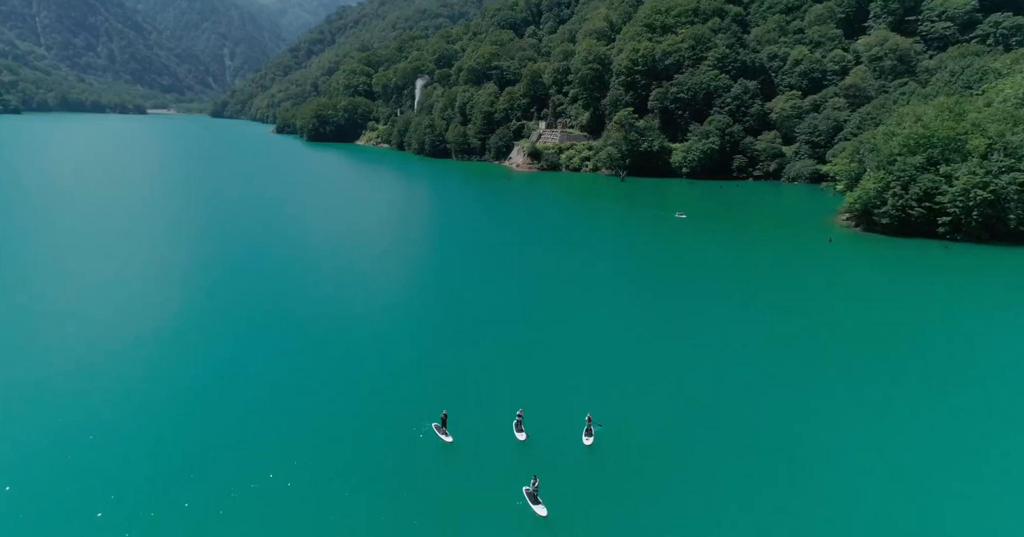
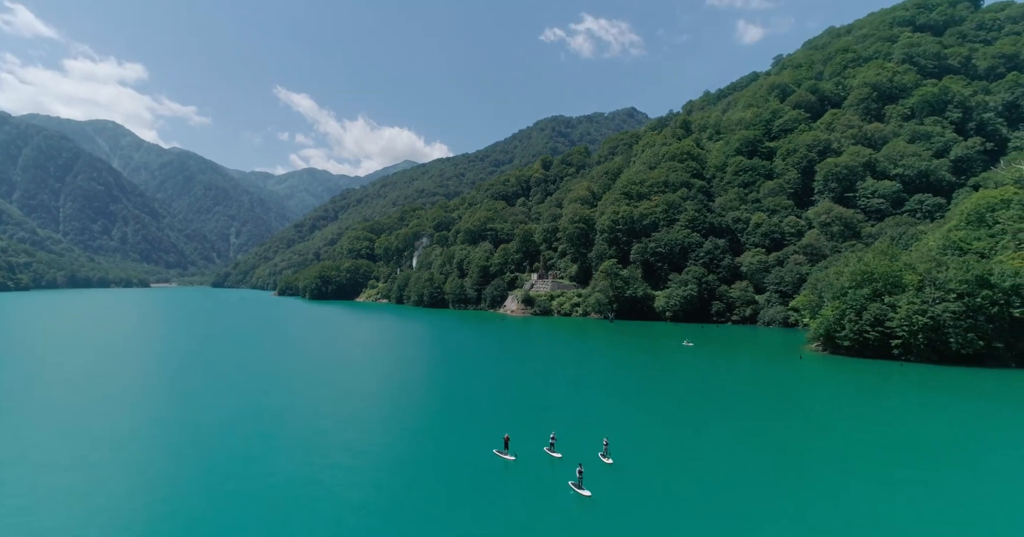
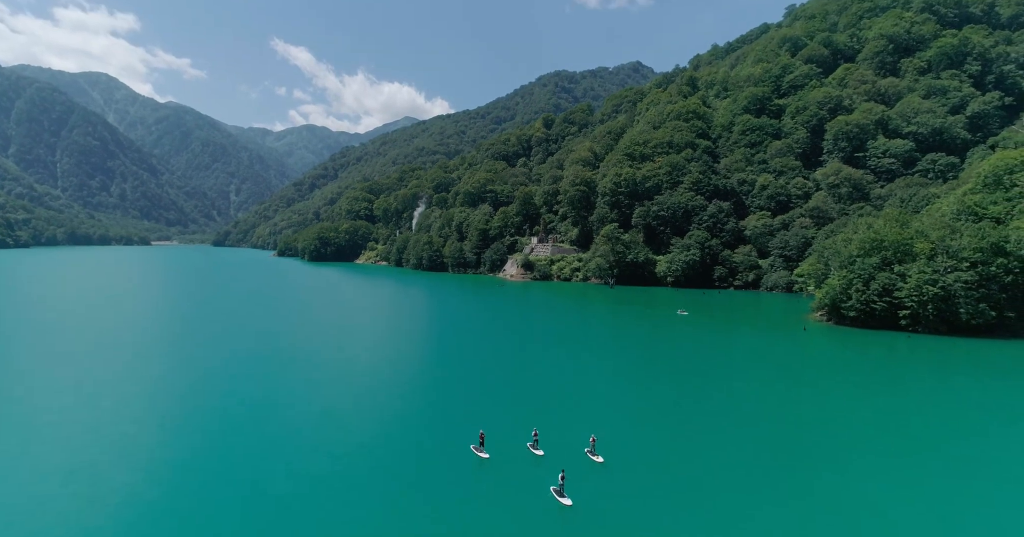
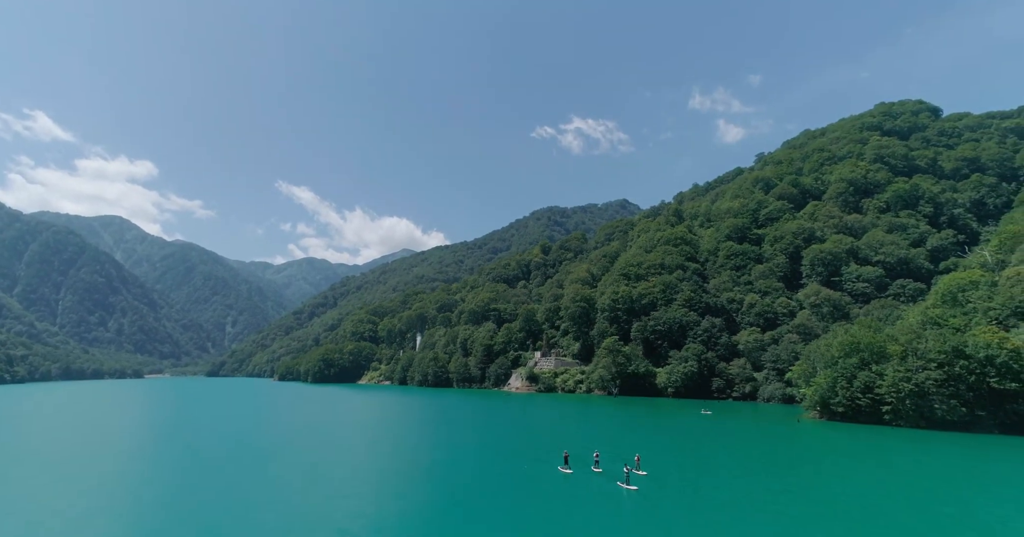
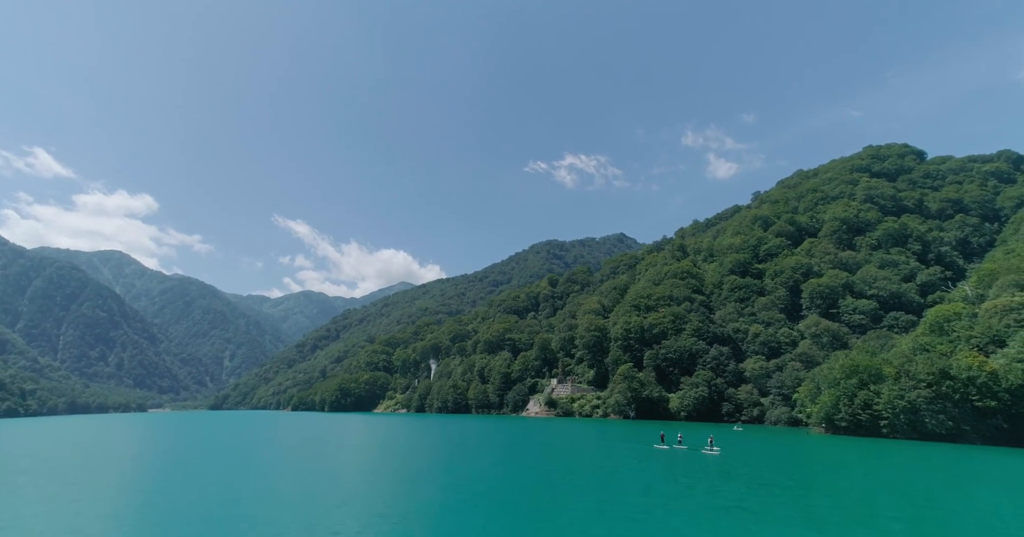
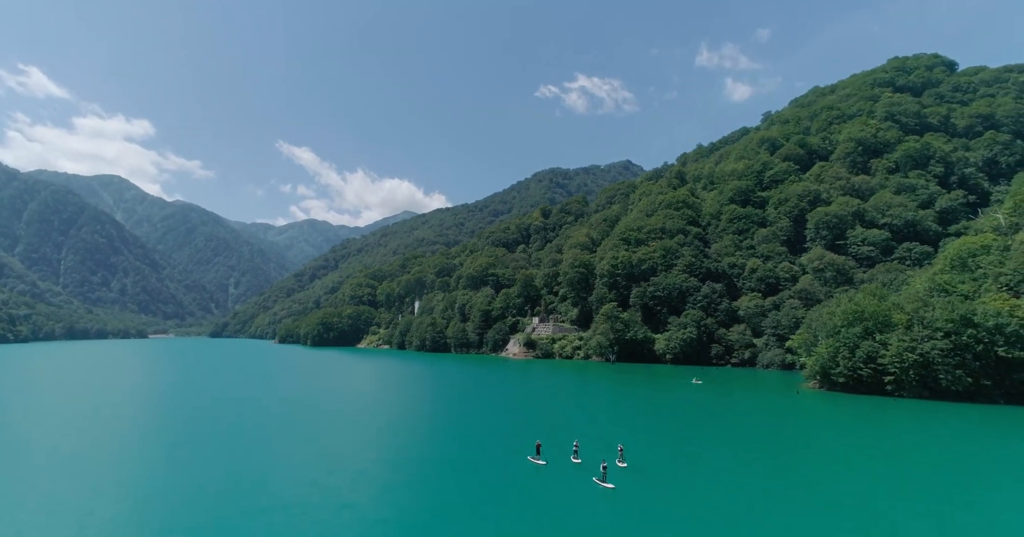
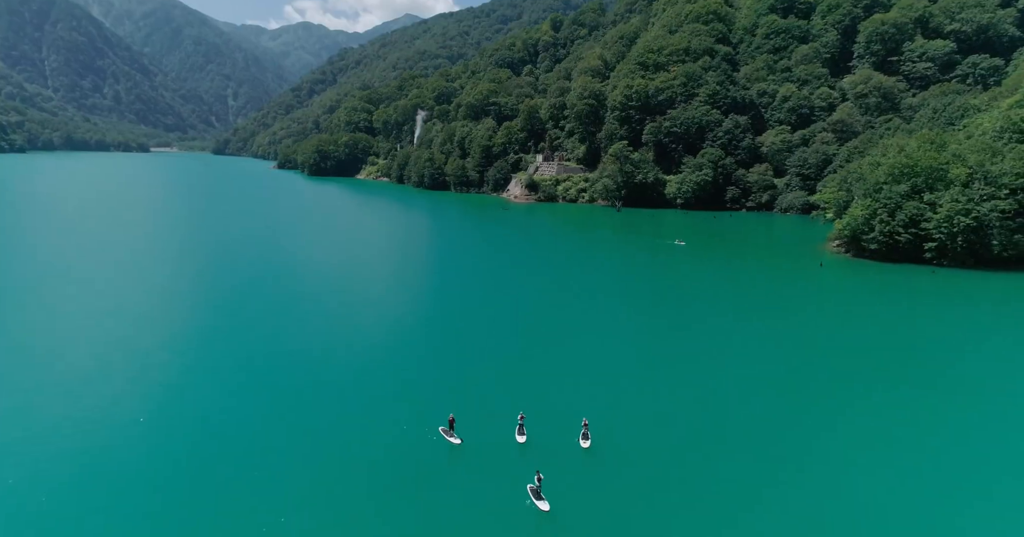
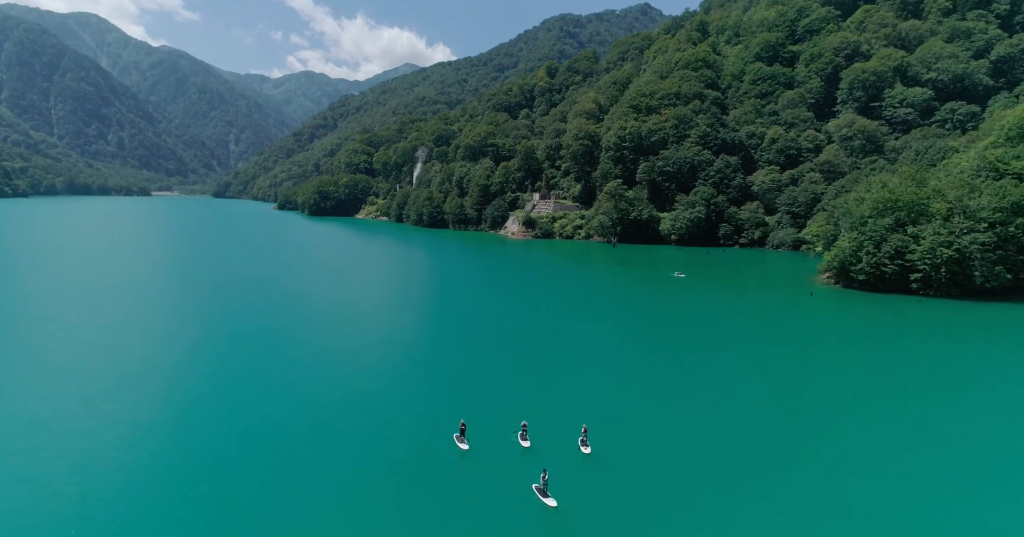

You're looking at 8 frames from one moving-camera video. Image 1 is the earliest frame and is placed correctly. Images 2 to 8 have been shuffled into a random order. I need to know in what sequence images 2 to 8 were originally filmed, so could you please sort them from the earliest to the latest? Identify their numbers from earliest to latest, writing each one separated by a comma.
7, 8, 3, 2, 6, 4, 5
